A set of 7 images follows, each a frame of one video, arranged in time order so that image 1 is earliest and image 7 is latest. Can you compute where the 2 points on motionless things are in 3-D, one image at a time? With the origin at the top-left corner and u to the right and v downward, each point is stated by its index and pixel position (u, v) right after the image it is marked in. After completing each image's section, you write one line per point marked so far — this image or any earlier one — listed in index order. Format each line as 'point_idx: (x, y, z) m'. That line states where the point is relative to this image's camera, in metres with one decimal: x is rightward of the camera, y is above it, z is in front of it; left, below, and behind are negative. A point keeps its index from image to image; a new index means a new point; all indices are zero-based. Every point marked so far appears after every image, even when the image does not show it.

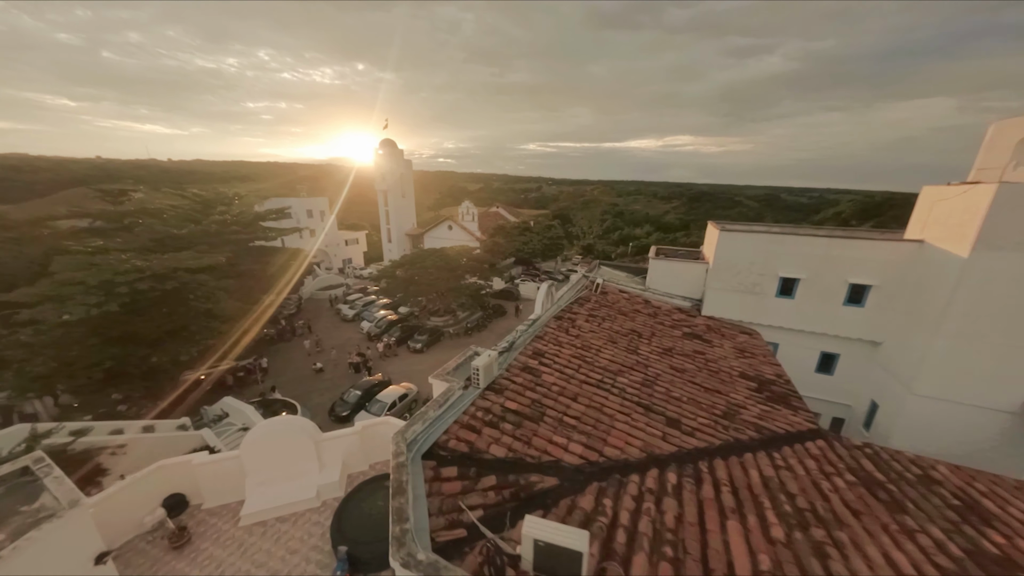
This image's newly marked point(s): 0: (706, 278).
0: (+5.9, +0.3, +10.3) m
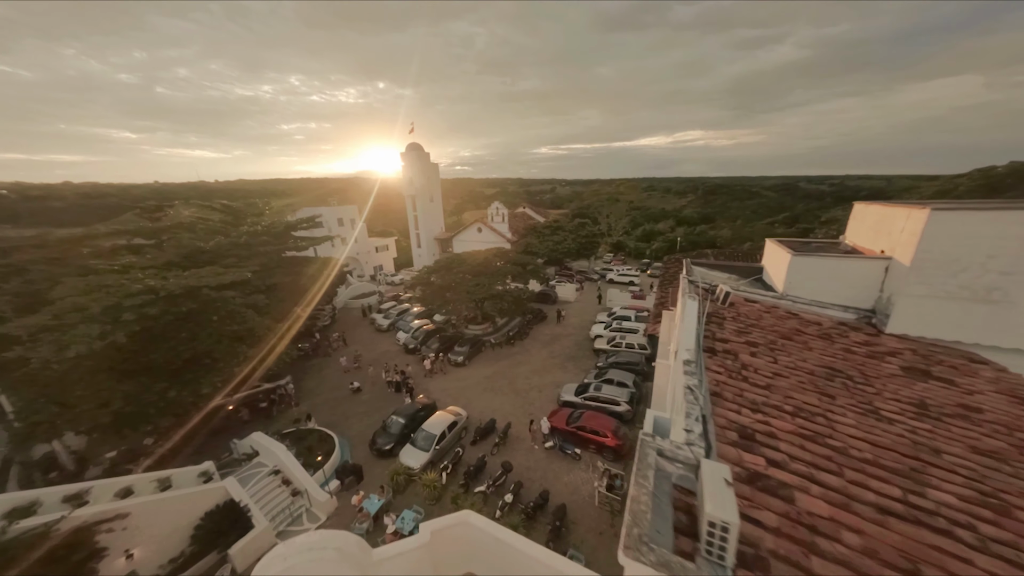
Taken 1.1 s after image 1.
0: (+8.0, +0.2, +7.3) m
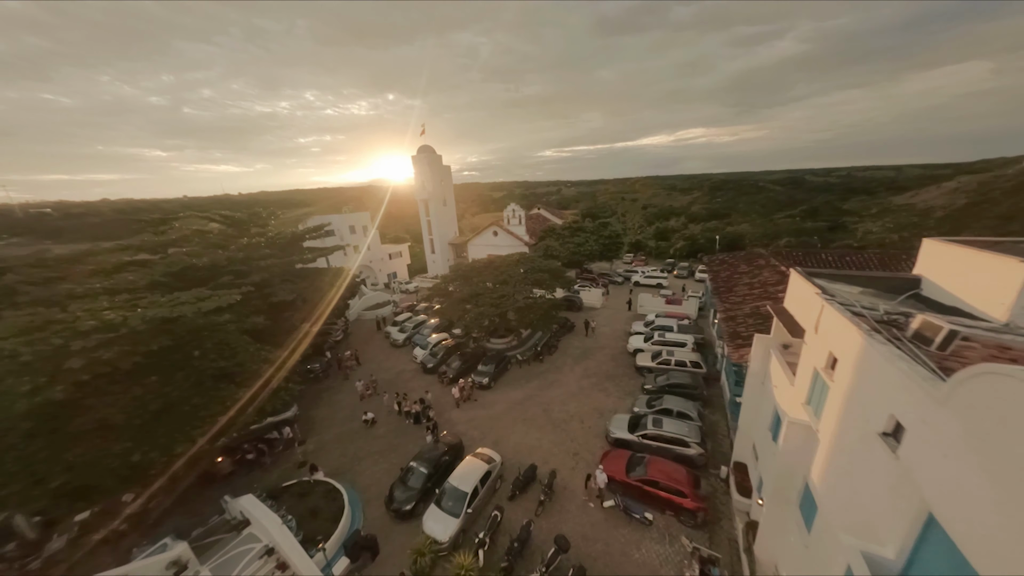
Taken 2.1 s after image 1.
0: (+9.1, -0.2, +4.3) m
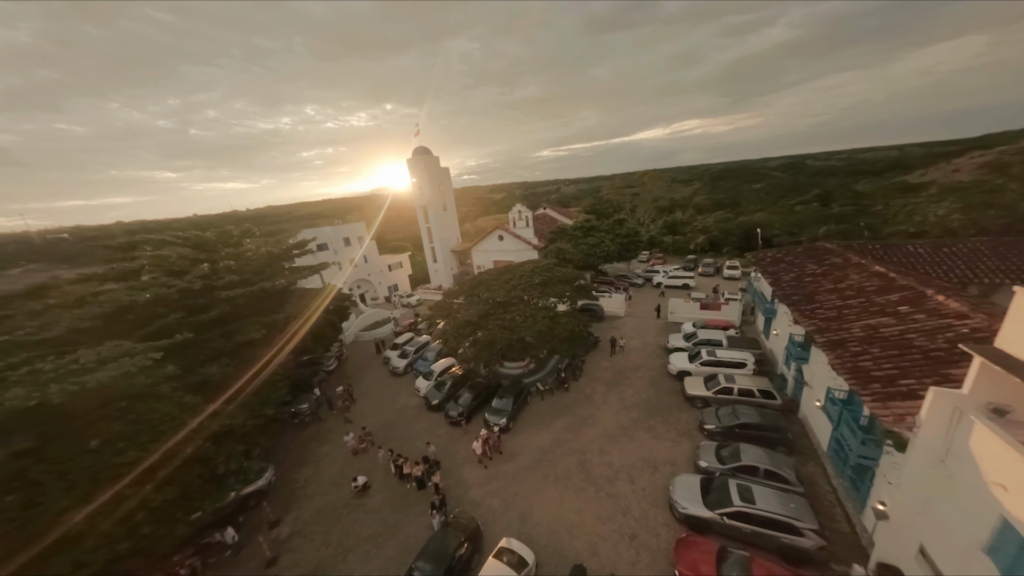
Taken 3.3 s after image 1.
0: (+9.7, -0.6, +0.7) m
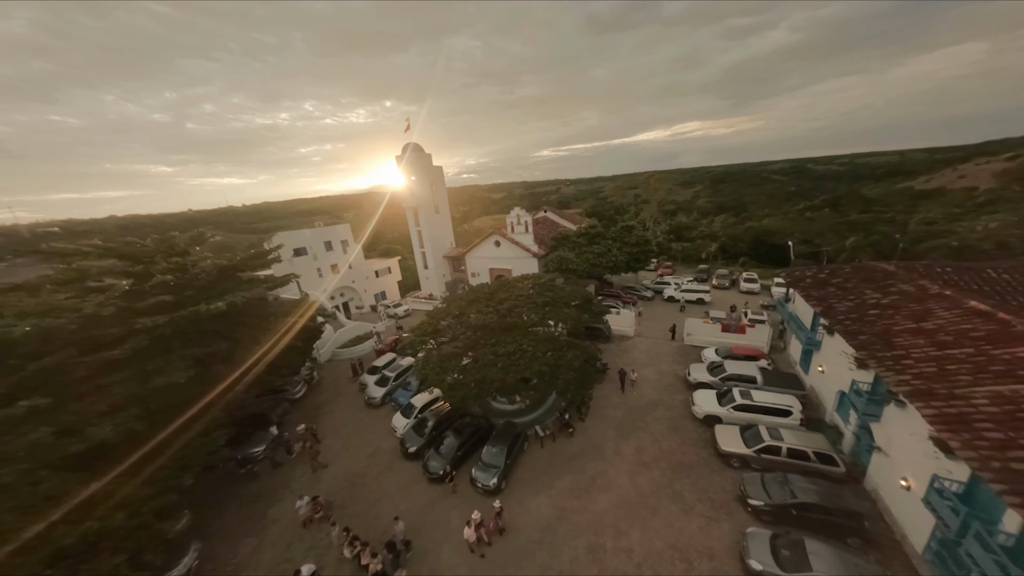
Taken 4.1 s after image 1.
0: (+9.6, -1.9, -2.3) m
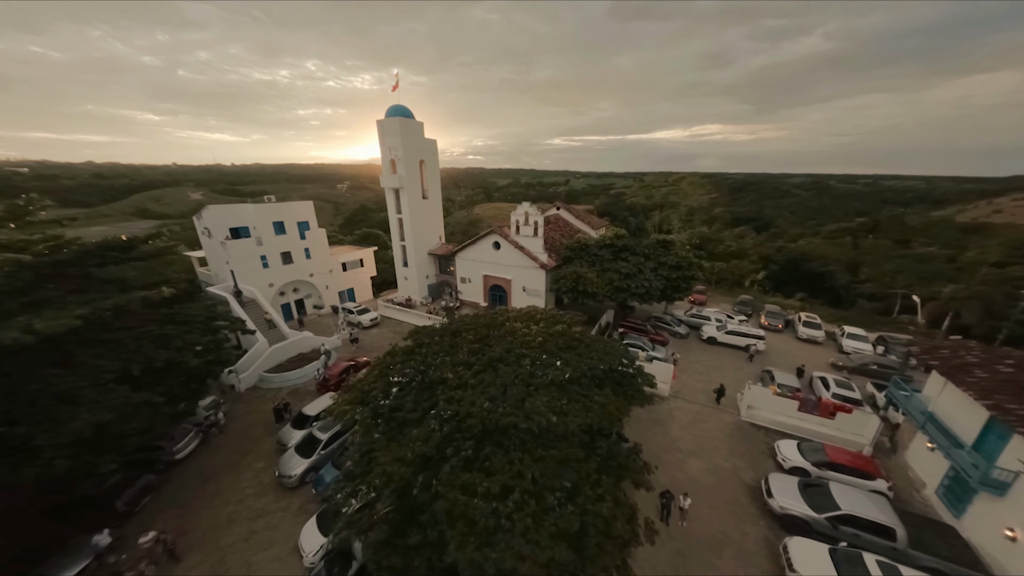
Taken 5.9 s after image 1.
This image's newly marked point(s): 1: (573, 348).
0: (+9.6, -5.2, -8.6) m
1: (+2.1, -2.1, +12.6) m
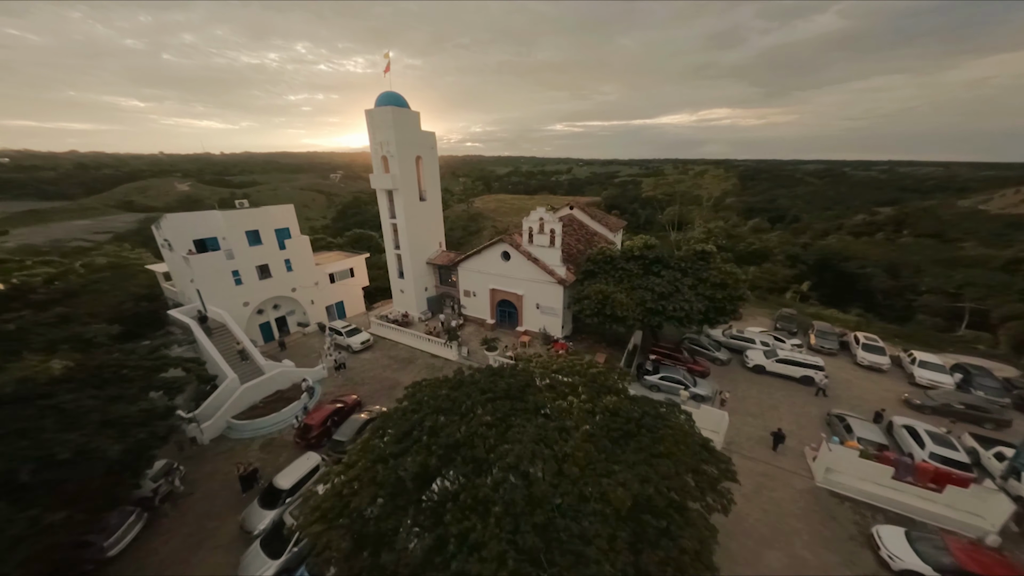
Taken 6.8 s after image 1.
0: (+10.5, -7.4, -11.6) m
1: (+2.9, -3.6, +9.5) m
